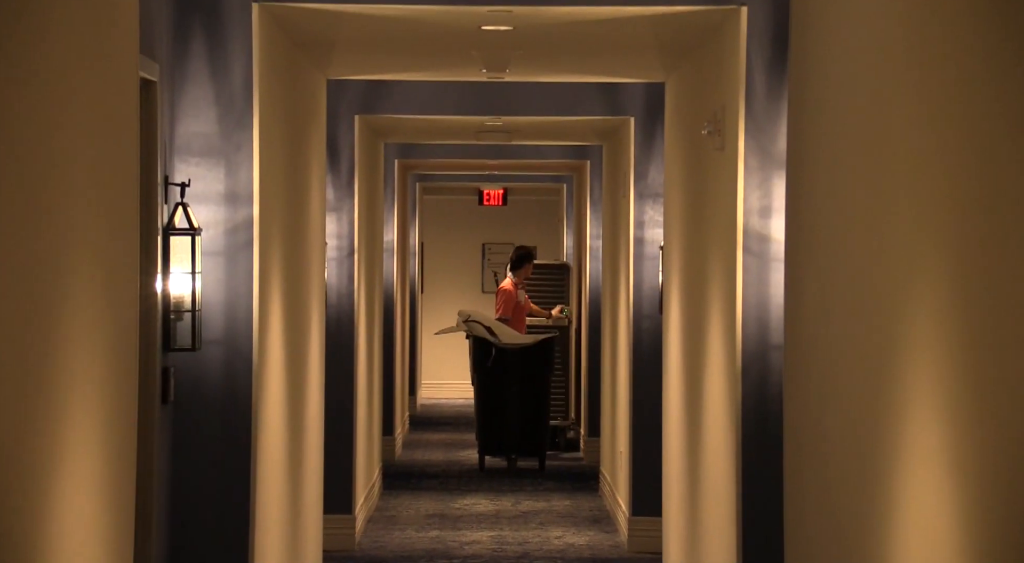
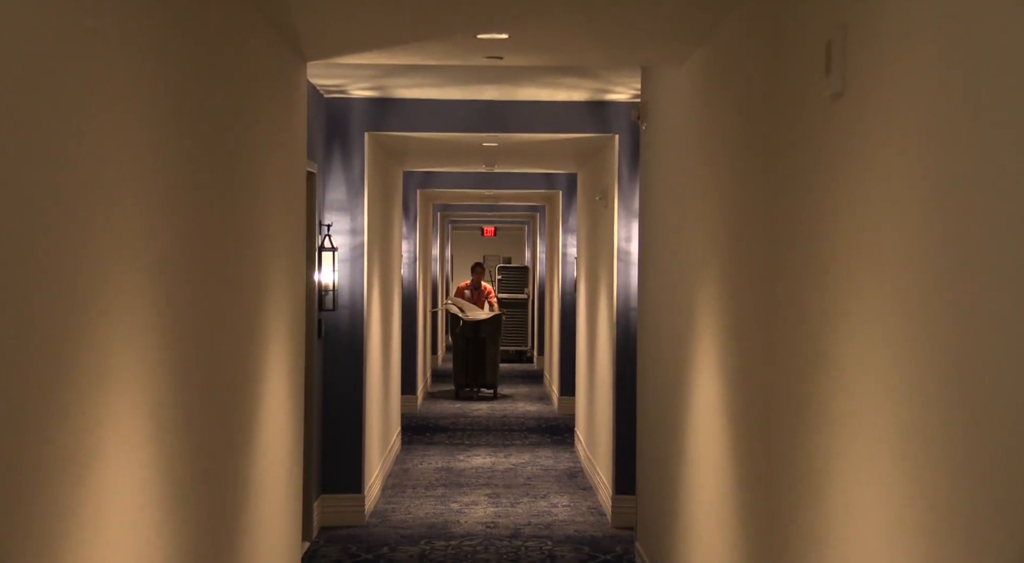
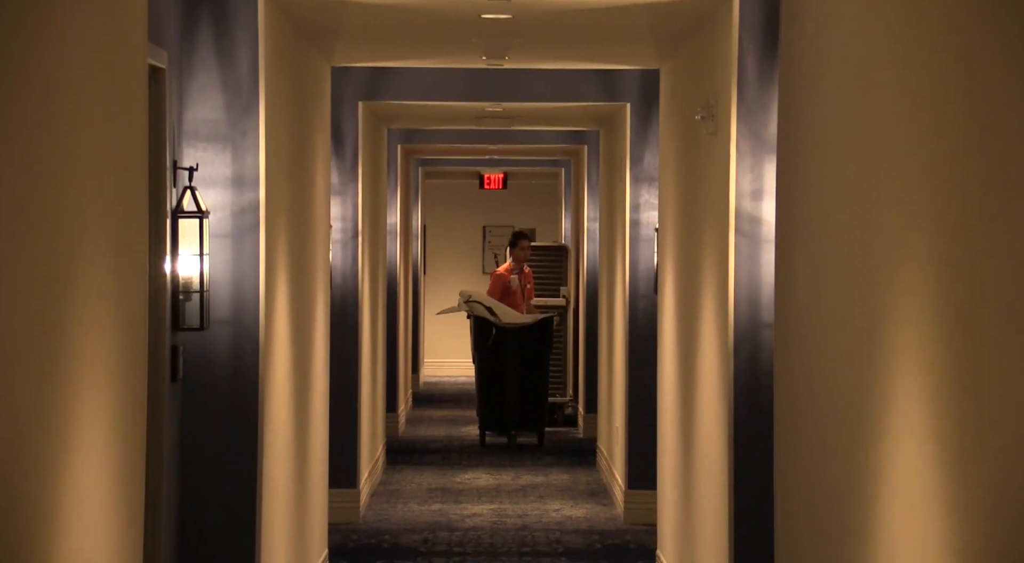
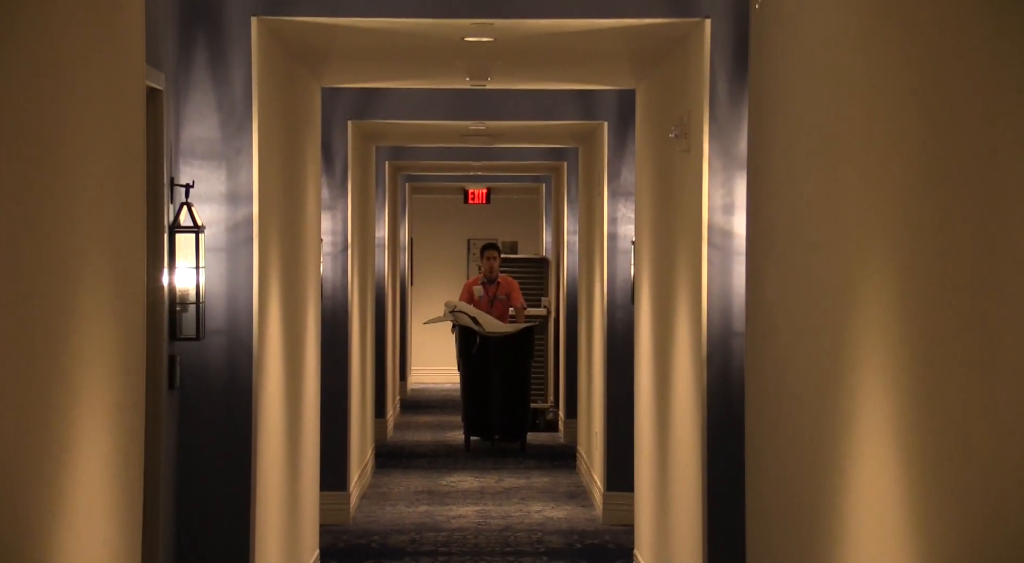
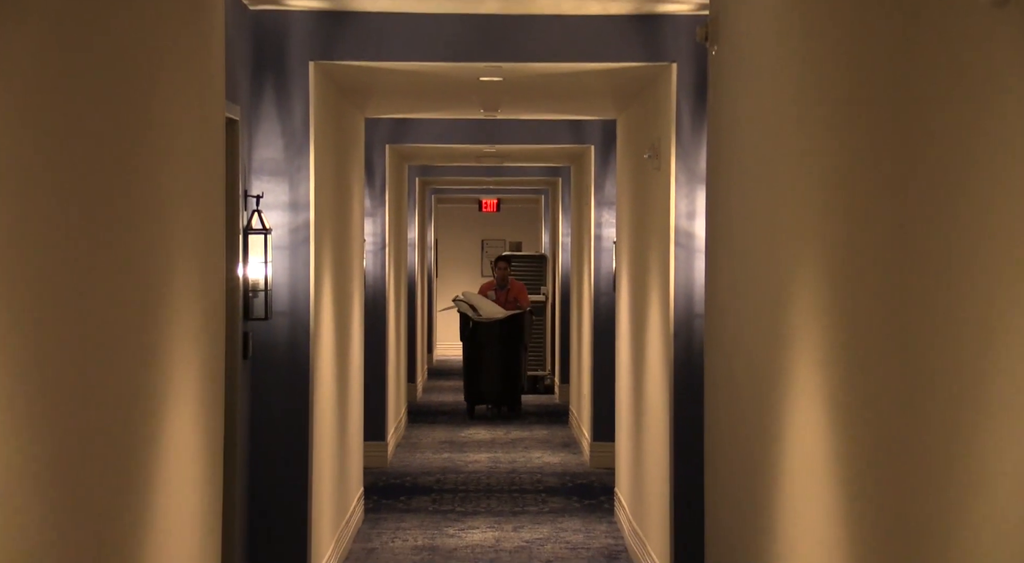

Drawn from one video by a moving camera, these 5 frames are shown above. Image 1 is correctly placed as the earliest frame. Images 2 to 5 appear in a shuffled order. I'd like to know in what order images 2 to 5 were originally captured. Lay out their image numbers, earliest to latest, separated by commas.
3, 4, 5, 2
